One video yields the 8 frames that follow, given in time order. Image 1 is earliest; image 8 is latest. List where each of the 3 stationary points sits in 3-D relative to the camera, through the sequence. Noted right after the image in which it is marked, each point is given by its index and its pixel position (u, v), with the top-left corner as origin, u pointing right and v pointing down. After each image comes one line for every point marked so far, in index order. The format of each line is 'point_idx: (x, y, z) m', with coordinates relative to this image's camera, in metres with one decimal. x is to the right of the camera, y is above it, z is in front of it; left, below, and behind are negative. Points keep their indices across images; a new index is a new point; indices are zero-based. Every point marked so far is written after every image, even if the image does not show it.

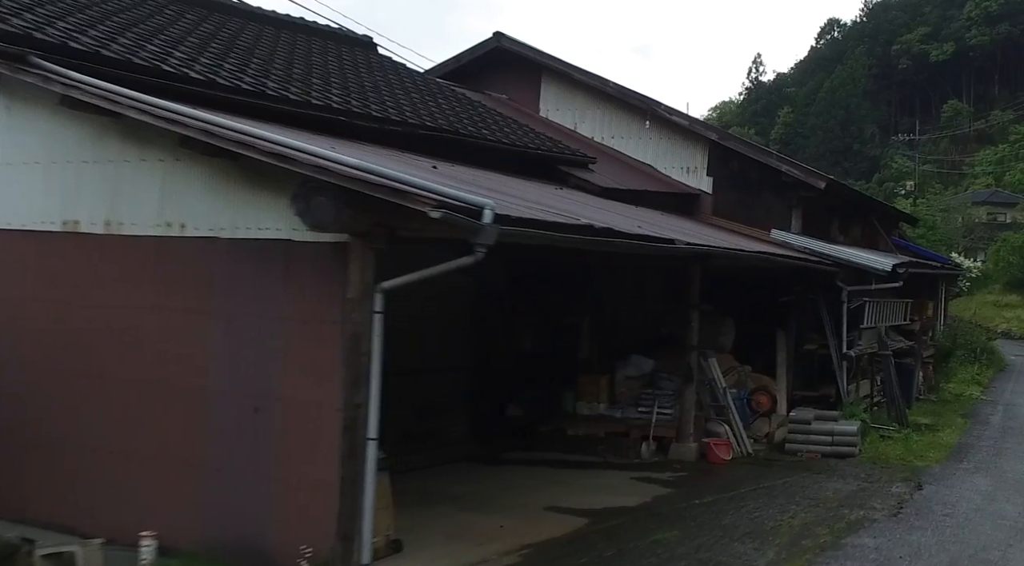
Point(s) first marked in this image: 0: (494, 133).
0: (-0.2, +1.7, +10.9) m
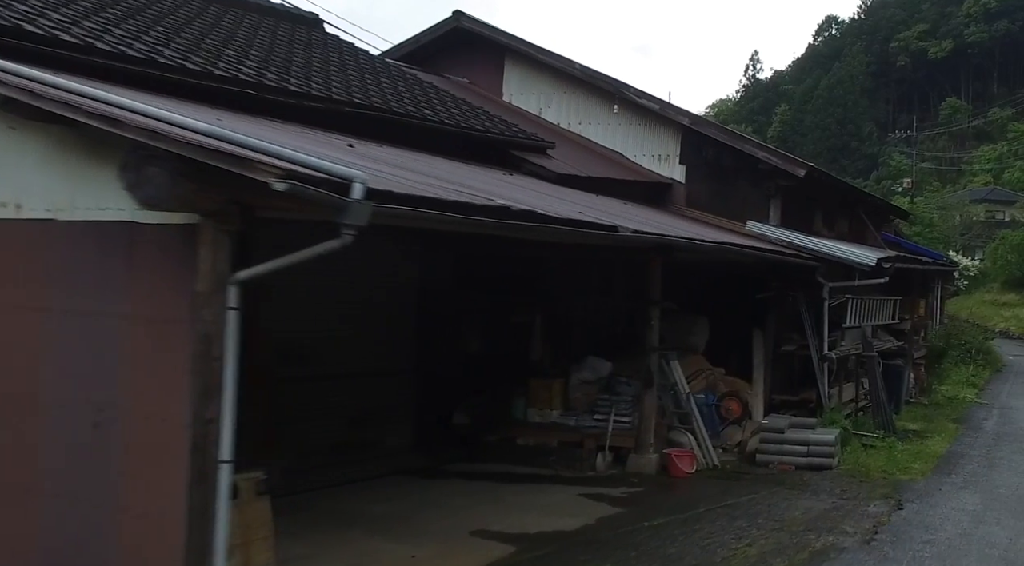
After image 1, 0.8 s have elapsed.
0: (-0.8, +1.8, +10.0) m
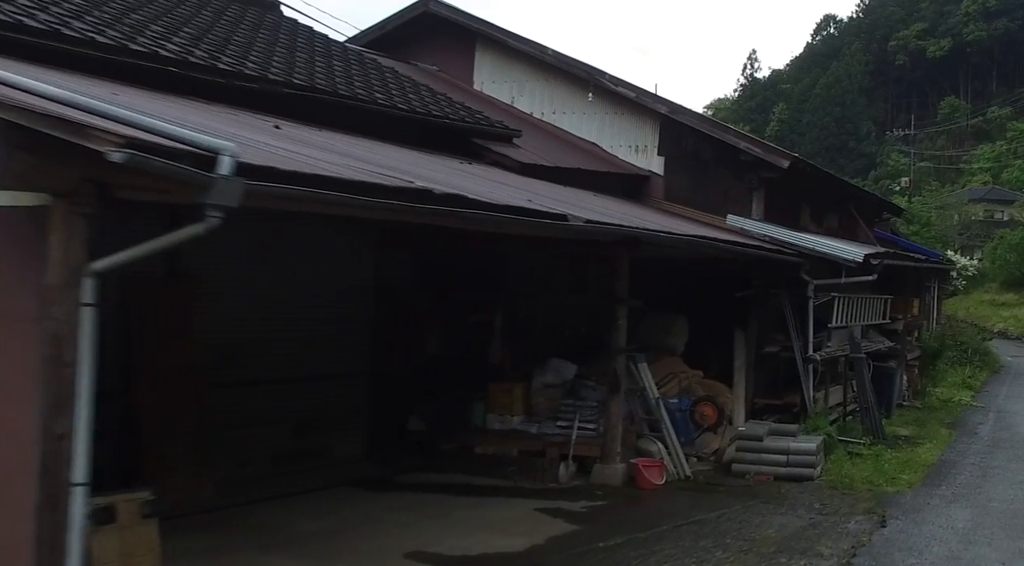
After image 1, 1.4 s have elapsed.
0: (-1.2, +1.8, +9.3) m
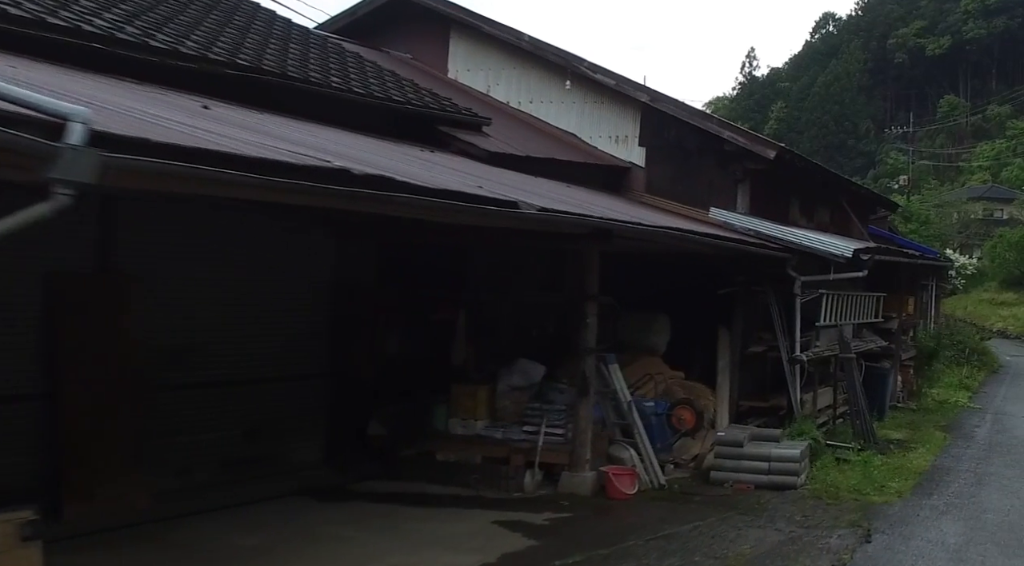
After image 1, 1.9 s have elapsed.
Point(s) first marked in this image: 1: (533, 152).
0: (-1.5, +1.8, +8.8) m
1: (+0.2, +1.4, +10.1) m
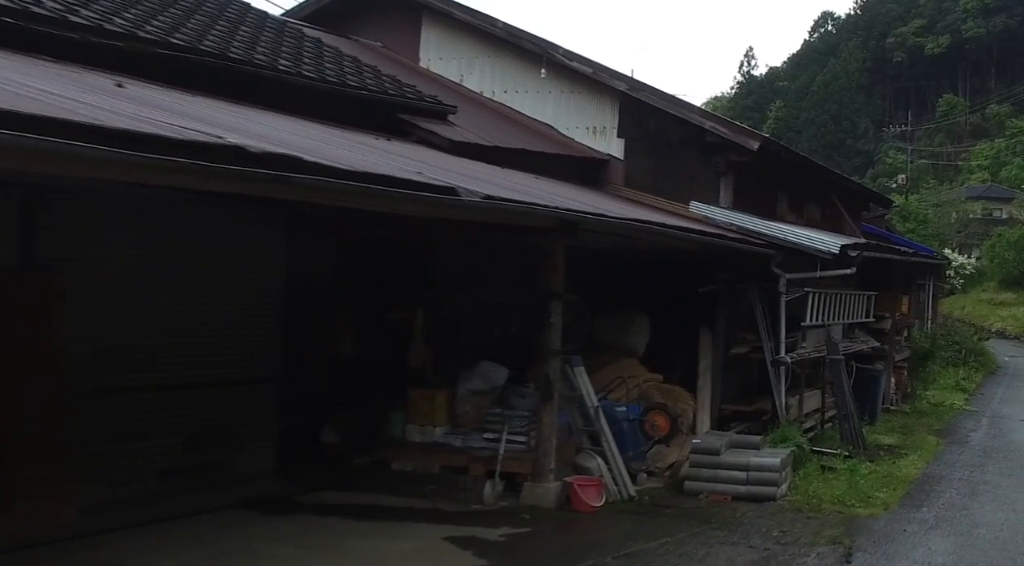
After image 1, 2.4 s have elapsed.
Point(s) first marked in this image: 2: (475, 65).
0: (-1.8, +1.9, +8.3) m
1: (-0.1, +1.4, +9.5) m
2: (-0.4, +2.7, +11.7) m
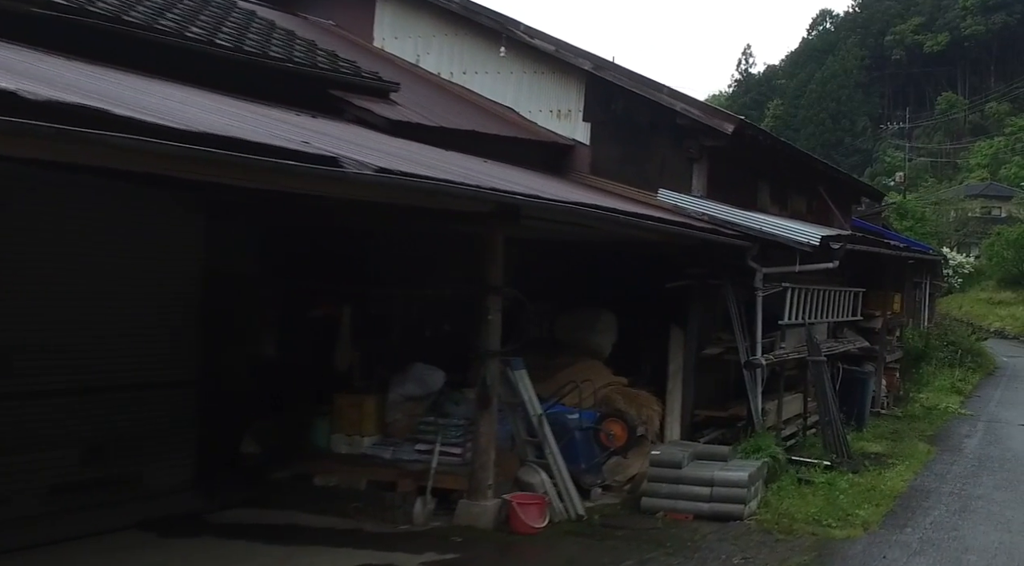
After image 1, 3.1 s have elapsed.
0: (-2.2, +1.9, +7.4) m
1: (-0.6, +1.5, +8.7) m
2: (-0.9, +2.7, +10.9) m
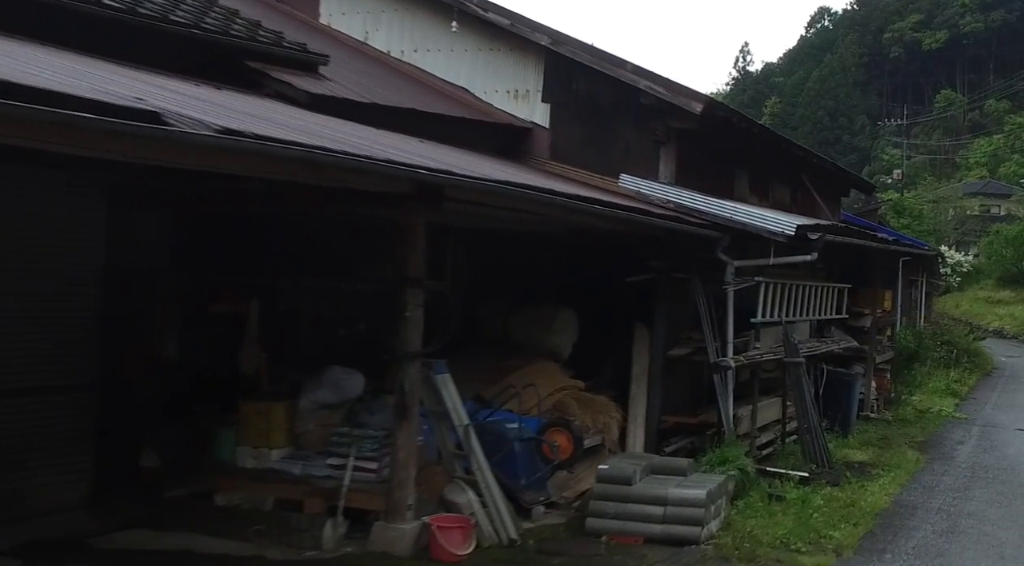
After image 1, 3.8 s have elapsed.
0: (-2.7, +2.0, +6.6) m
1: (-1.0, +1.5, +7.9) m
2: (-1.4, +2.8, +10.1) m
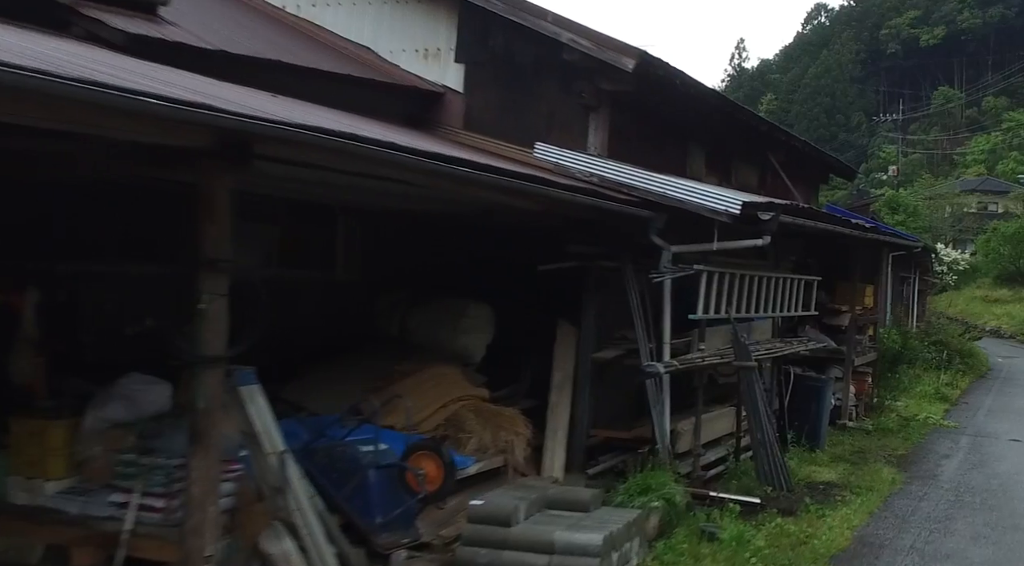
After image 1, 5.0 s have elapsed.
0: (-3.5, +2.0, +5.3) m
1: (-1.8, +1.6, +6.5) m
2: (-2.1, +2.9, +8.7) m
